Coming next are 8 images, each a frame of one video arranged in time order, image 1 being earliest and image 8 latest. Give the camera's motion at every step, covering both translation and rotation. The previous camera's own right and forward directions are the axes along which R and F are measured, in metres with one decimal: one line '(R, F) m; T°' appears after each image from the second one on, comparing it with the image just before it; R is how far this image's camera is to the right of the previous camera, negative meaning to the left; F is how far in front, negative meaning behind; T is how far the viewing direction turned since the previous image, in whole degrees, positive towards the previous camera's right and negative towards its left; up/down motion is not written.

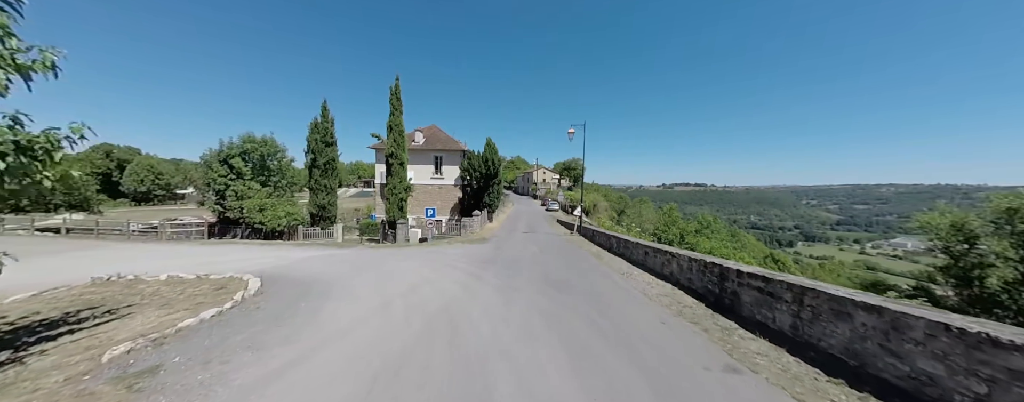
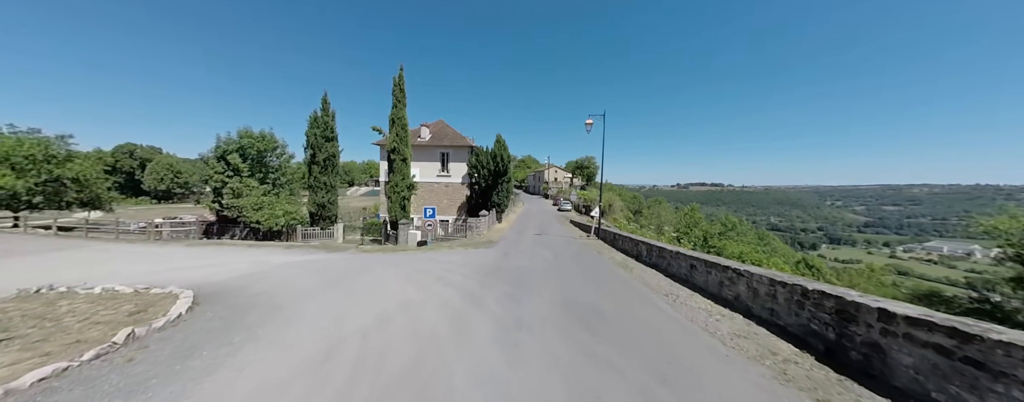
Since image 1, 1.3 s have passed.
(0.0, +1.9) m; -2°
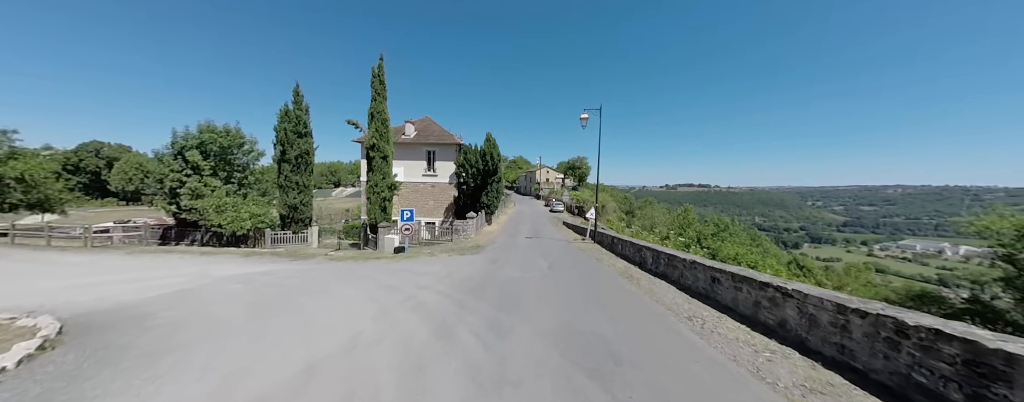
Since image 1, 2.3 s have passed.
(+0.1, +1.4) m; +2°
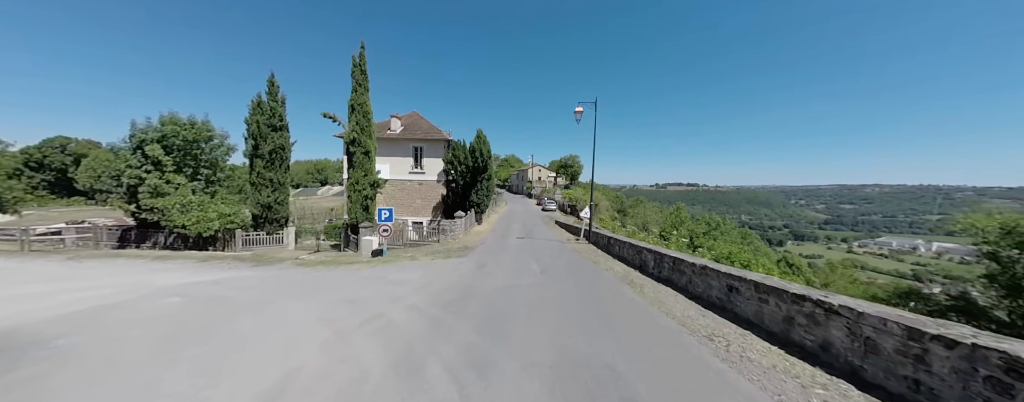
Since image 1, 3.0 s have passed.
(+0.1, +1.0) m; +2°
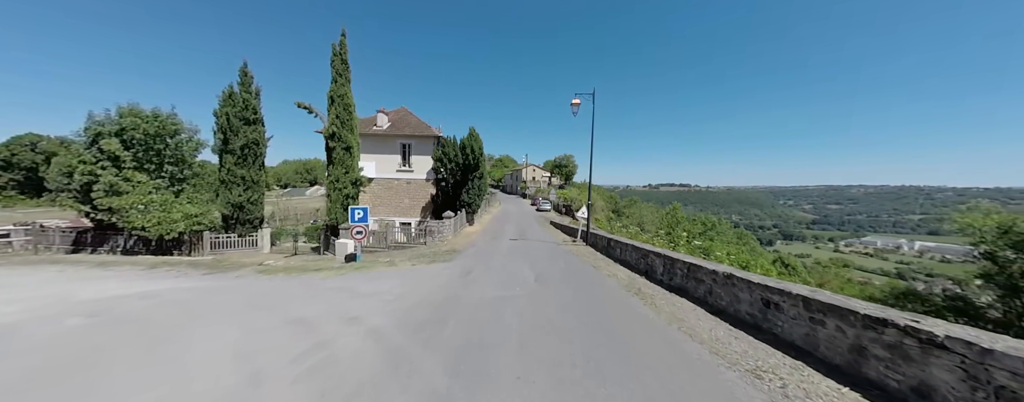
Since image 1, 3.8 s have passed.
(+0.1, +1.1) m; +1°
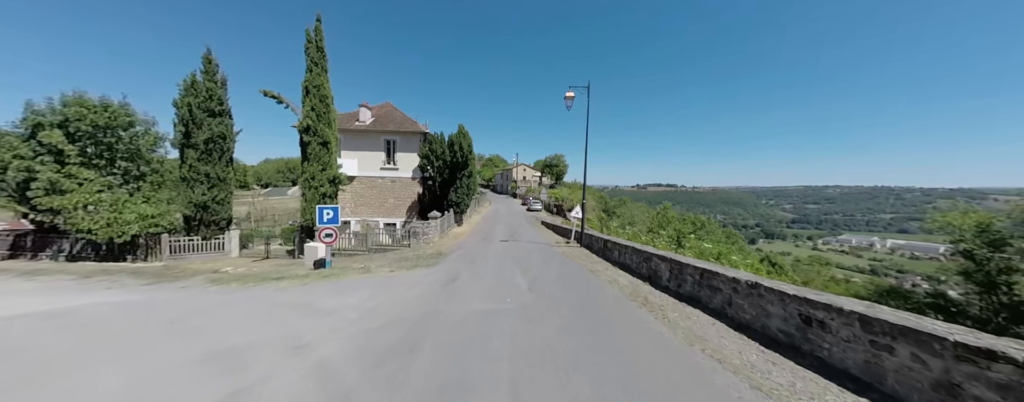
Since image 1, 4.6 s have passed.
(0.0, +0.9) m; +2°
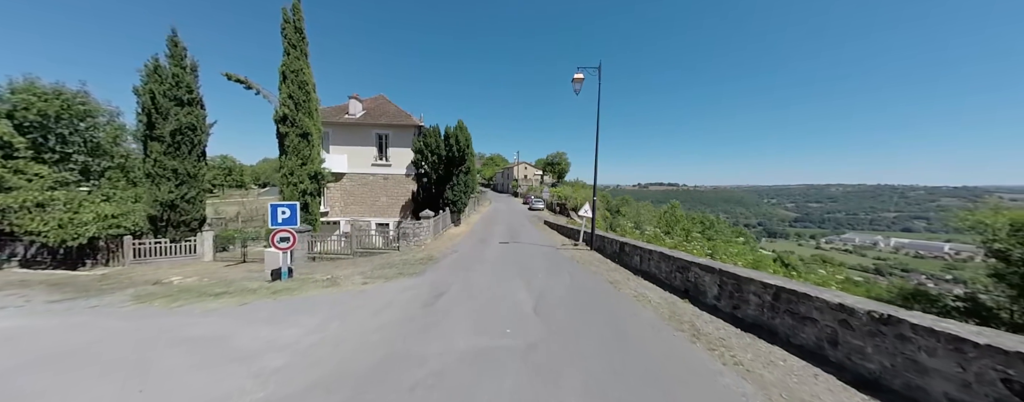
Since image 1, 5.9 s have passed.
(0.0, +1.6) m; 0°
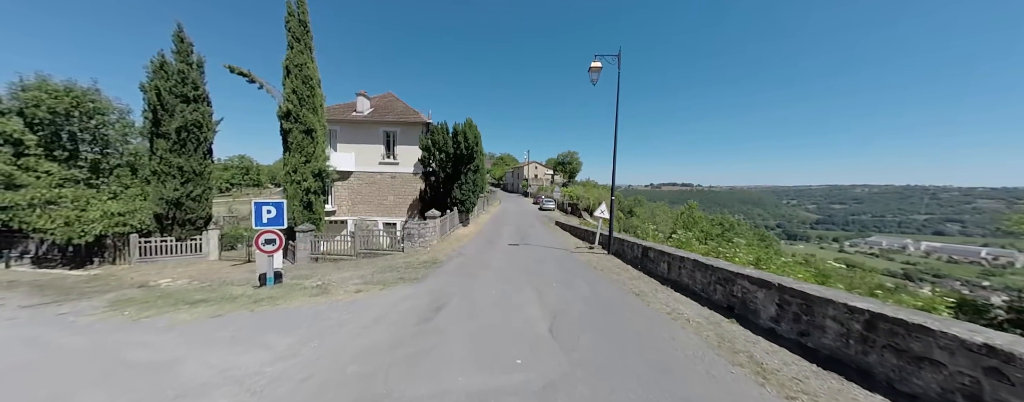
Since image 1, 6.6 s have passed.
(0.0, +0.8) m; -2°
